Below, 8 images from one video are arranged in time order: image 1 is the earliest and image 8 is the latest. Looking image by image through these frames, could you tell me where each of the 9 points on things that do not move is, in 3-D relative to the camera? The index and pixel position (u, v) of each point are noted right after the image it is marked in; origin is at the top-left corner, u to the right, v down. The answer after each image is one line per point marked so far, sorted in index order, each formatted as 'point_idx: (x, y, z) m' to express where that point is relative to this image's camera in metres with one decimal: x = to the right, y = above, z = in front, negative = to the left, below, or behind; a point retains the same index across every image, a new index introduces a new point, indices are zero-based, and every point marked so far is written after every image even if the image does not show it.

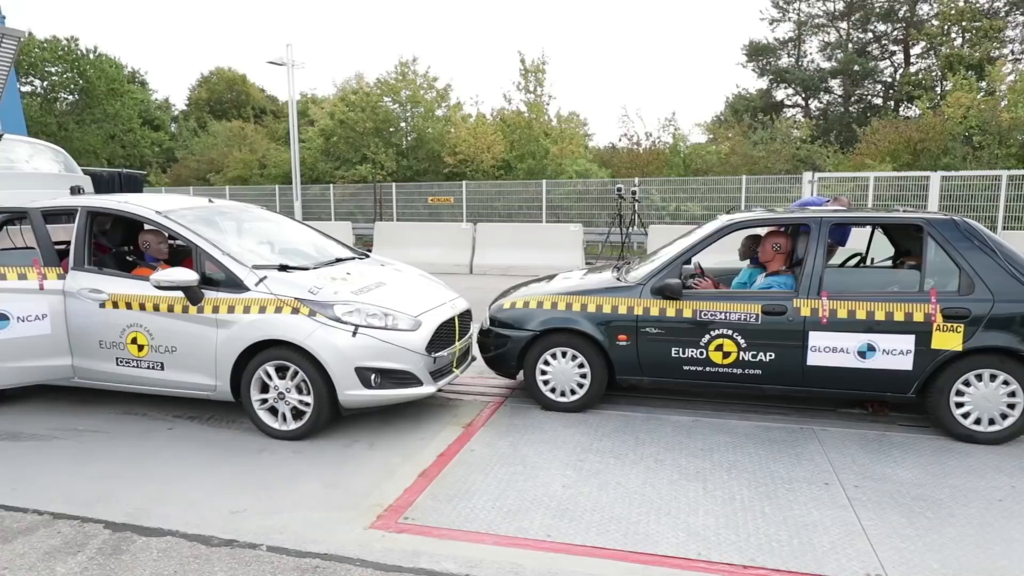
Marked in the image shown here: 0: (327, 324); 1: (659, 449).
0: (-1.3, -0.3, +4.7) m
1: (+1.0, -1.1, +4.6) m
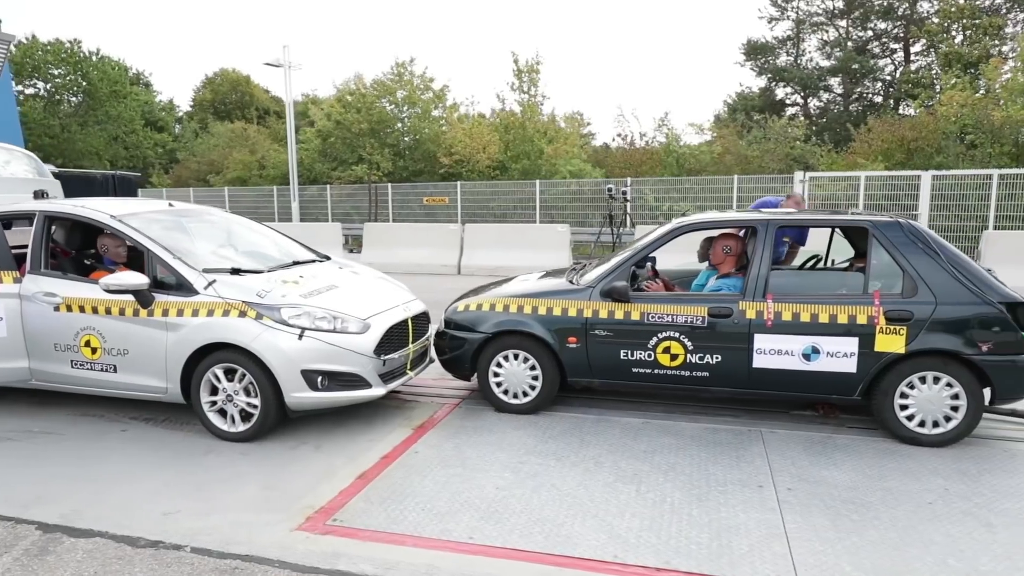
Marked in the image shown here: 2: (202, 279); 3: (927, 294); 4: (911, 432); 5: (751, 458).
0: (-1.7, -0.3, +4.7) m
1: (+0.6, -1.1, +4.6) m
2: (-2.3, +0.1, +4.9) m
3: (+2.8, 0.0, +4.5) m
4: (+2.8, -1.0, +4.6) m
5: (+1.6, -1.1, +4.5) m
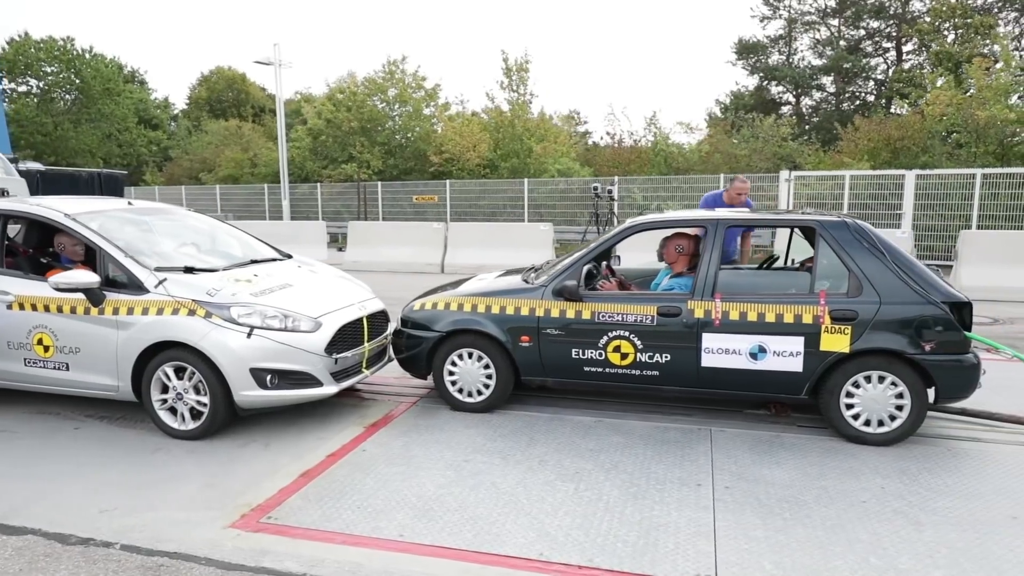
0: (-2.1, -0.3, +4.7) m
1: (+0.2, -1.1, +4.6) m
2: (-2.7, +0.1, +4.9) m
3: (+2.5, 0.0, +4.6) m
4: (+2.4, -1.0, +4.6) m
5: (+1.2, -1.1, +4.5) m
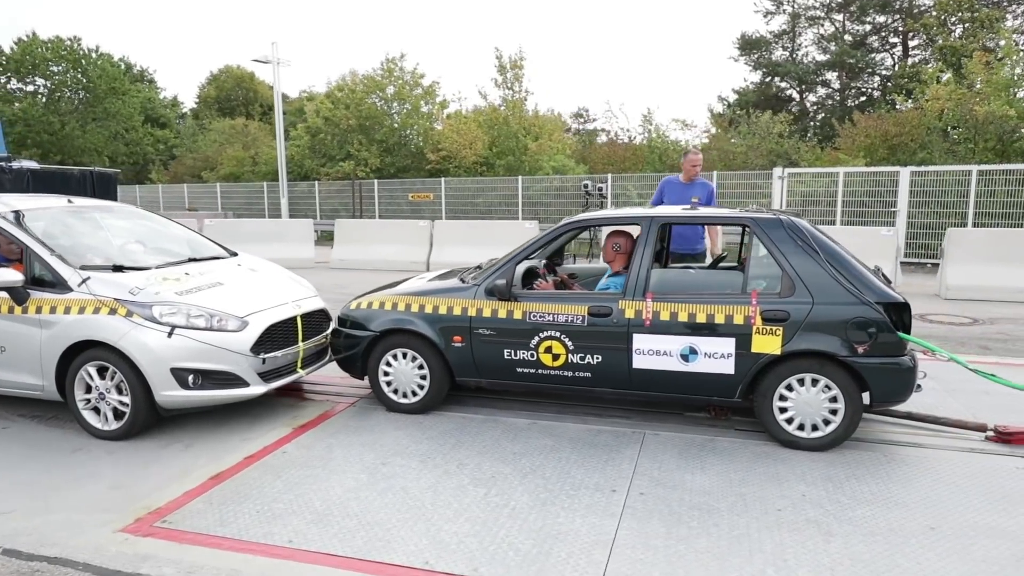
0: (-2.6, -0.3, +4.7) m
1: (-0.3, -1.1, +4.5) m
2: (-3.2, +0.1, +4.9) m
3: (+1.9, 0.0, +4.4) m
4: (+1.9, -1.0, +4.5) m
5: (+0.7, -1.1, +4.3) m
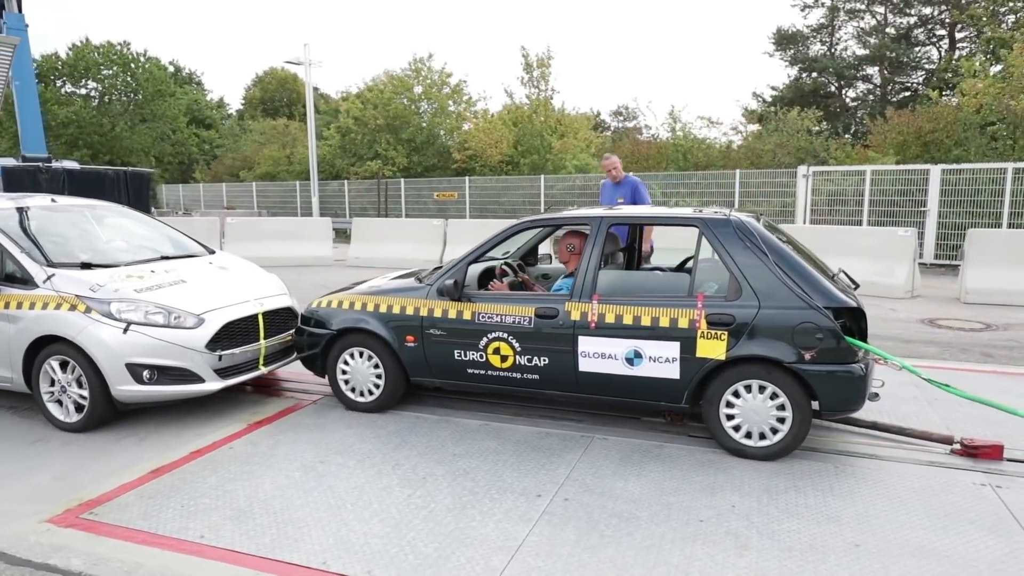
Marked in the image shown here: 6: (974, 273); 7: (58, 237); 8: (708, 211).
0: (-3.0, -0.2, +4.8) m
1: (-0.7, -1.1, +4.5) m
2: (-3.5, +0.1, +5.0) m
3: (+1.5, -0.1, +4.2) m
4: (+1.5, -1.0, +4.3) m
5: (+0.3, -1.1, +4.3) m
6: (+6.9, +0.2, +10.0) m
7: (-3.8, +0.4, +5.5) m
8: (+1.4, +0.5, +4.6) m
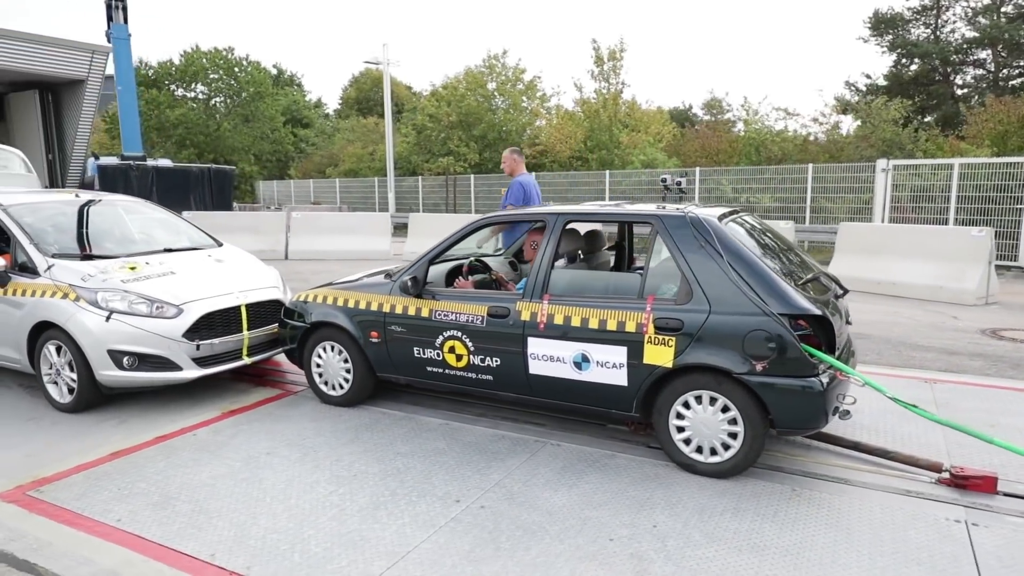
0: (-3.3, -0.2, +5.1) m
1: (-1.1, -1.1, +4.5) m
2: (-3.8, +0.2, +5.4) m
3: (+1.1, -0.1, +3.9) m
4: (+1.1, -1.0, +4.0) m
5: (-0.1, -1.1, +4.1) m
6: (+7.3, +0.1, +8.8) m
7: (-4.0, +0.5, +5.9) m
8: (+1.0, +0.5, +4.3) m
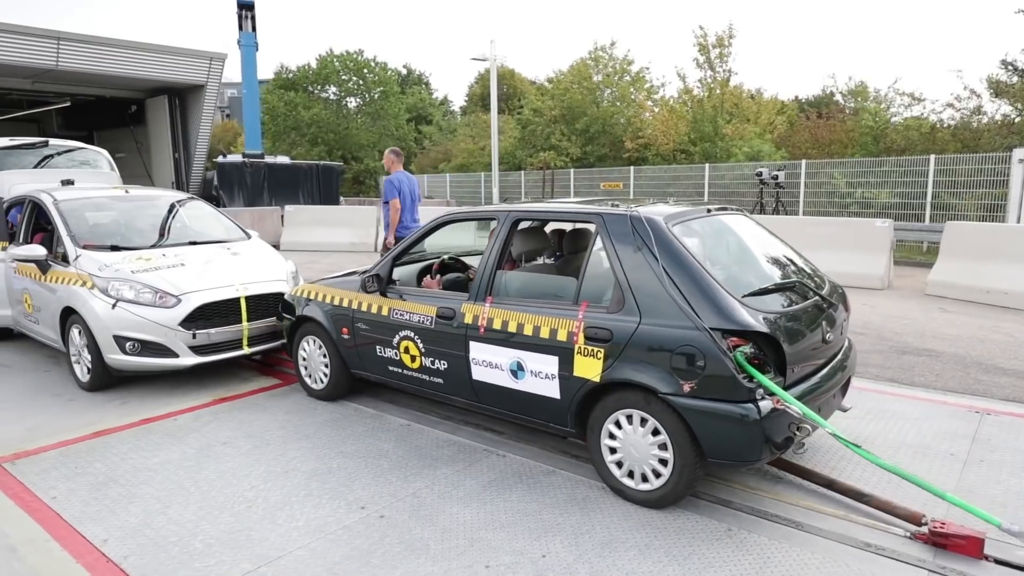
0: (-3.4, -0.1, +5.5) m
1: (-1.4, -1.1, +4.5) m
2: (-3.9, +0.3, +5.9) m
3: (+0.6, -0.1, +3.5) m
4: (+0.6, -1.1, +3.6) m
5: (-0.6, -1.1, +4.0) m
6: (+7.6, -0.1, +7.2) m
7: (-3.9, +0.6, +6.5) m
8: (+0.6, +0.5, +3.9) m
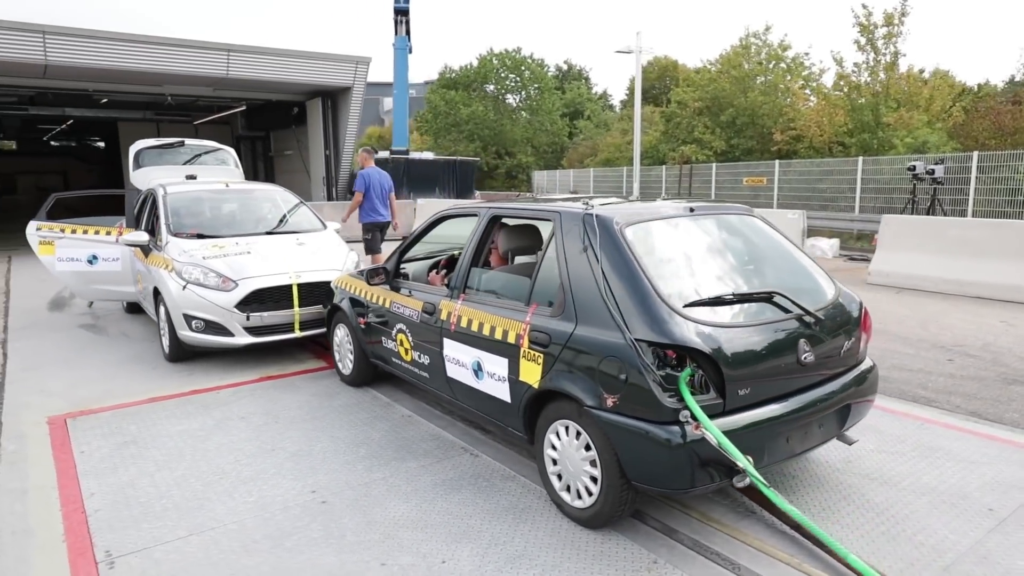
0: (-3.2, +0.1, +6.2) m
1: (-1.5, -1.0, +4.8) m
2: (-3.5, +0.5, +6.7) m
3: (+0.3, -0.1, +3.3) m
4: (+0.2, -1.1, +3.5) m
5: (-0.8, -1.1, +4.0) m
6: (+8.0, -0.4, +5.2) m
7: (-3.4, +0.8, +7.3) m
8: (+0.4, +0.5, +3.7) m
